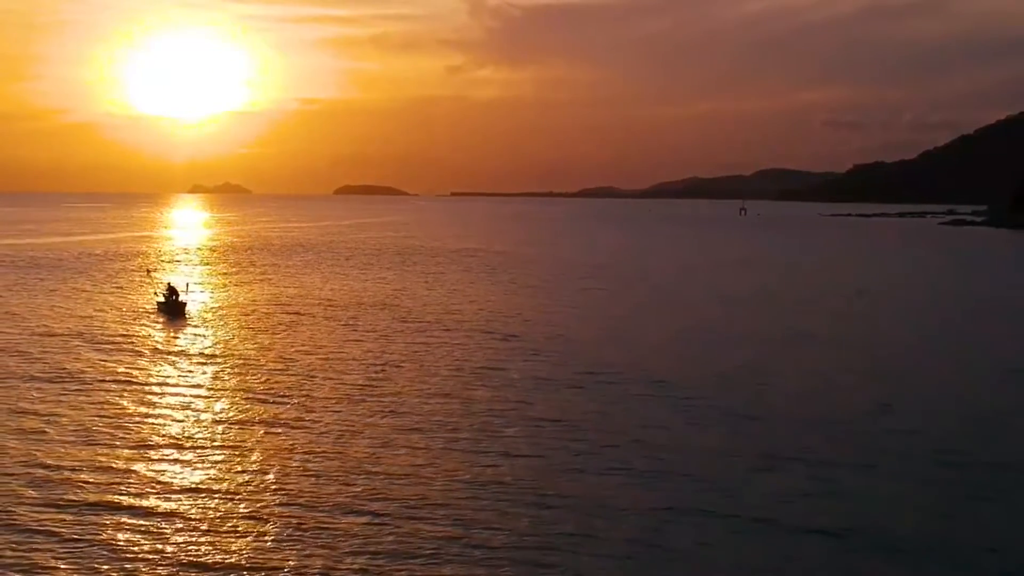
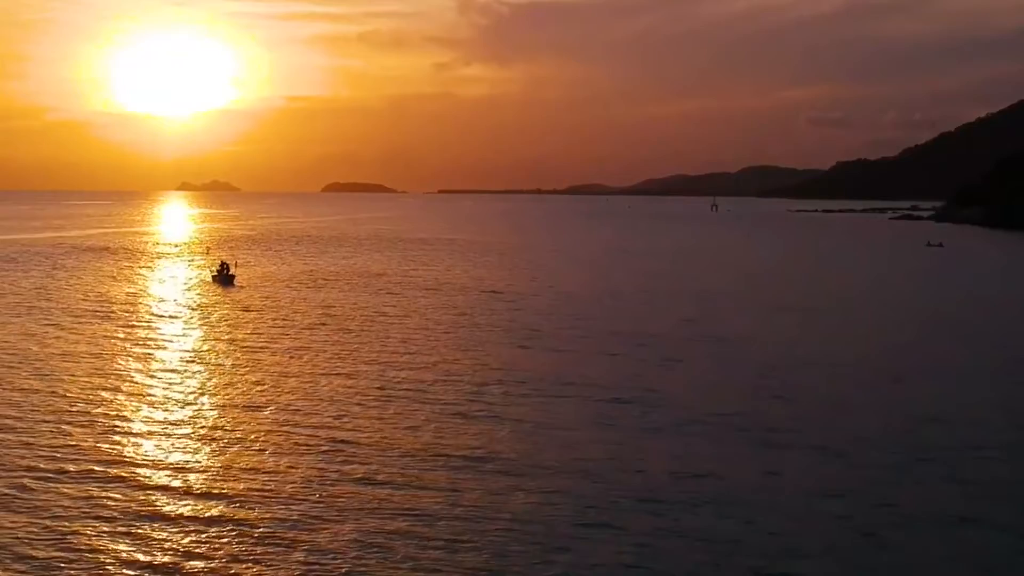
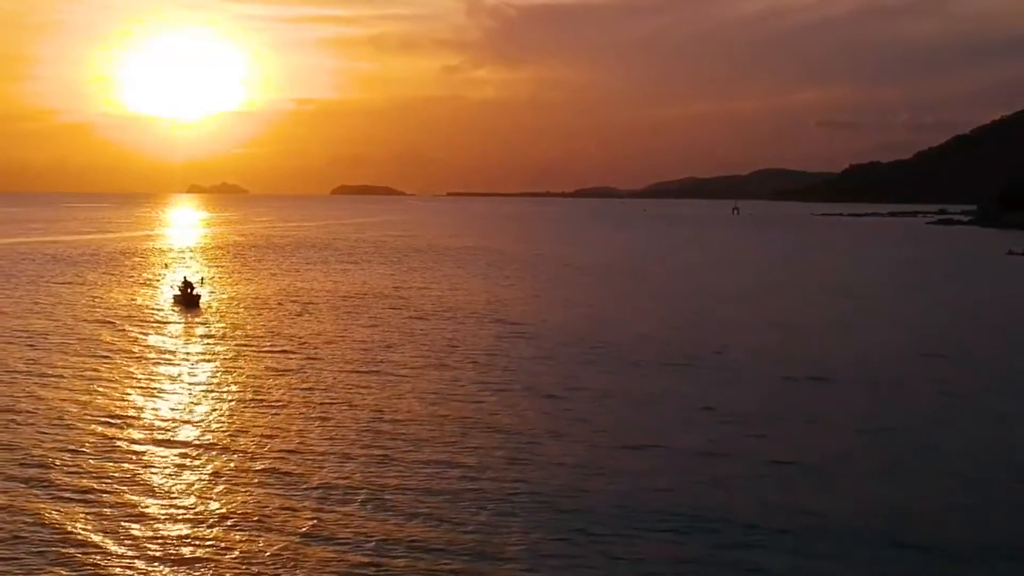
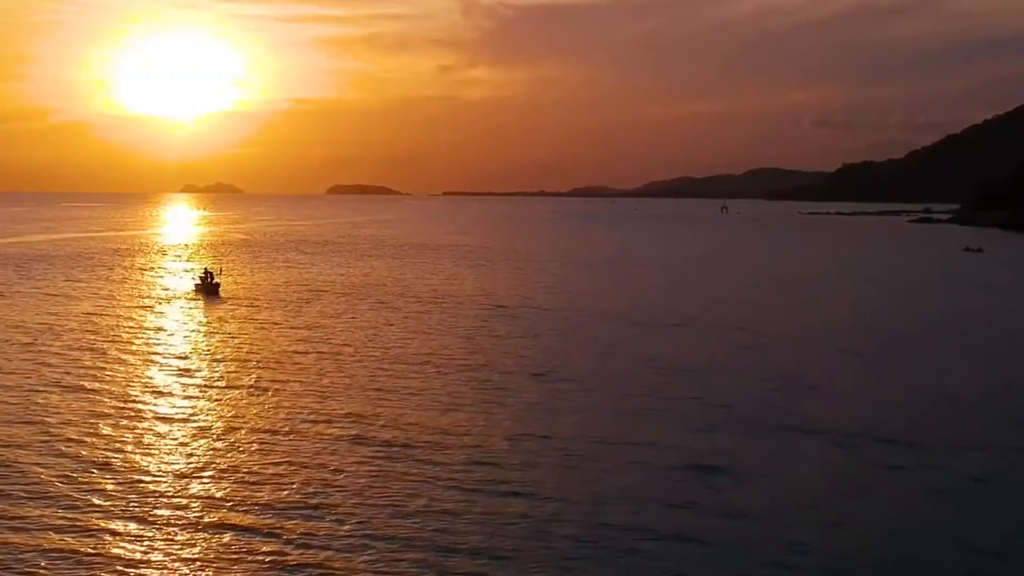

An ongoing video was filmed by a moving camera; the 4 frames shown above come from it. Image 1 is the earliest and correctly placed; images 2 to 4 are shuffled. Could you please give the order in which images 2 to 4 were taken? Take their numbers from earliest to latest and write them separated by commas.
3, 4, 2
